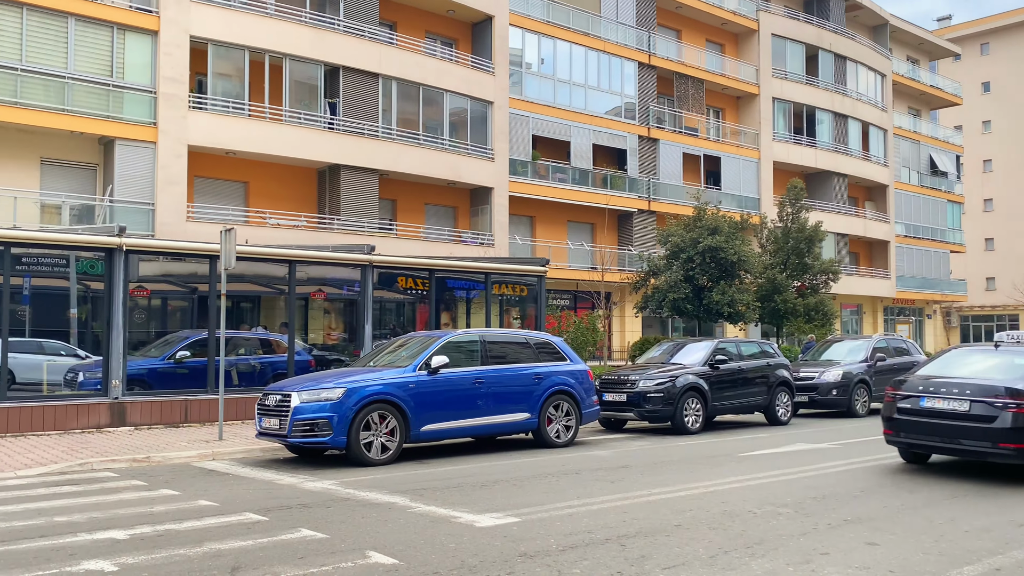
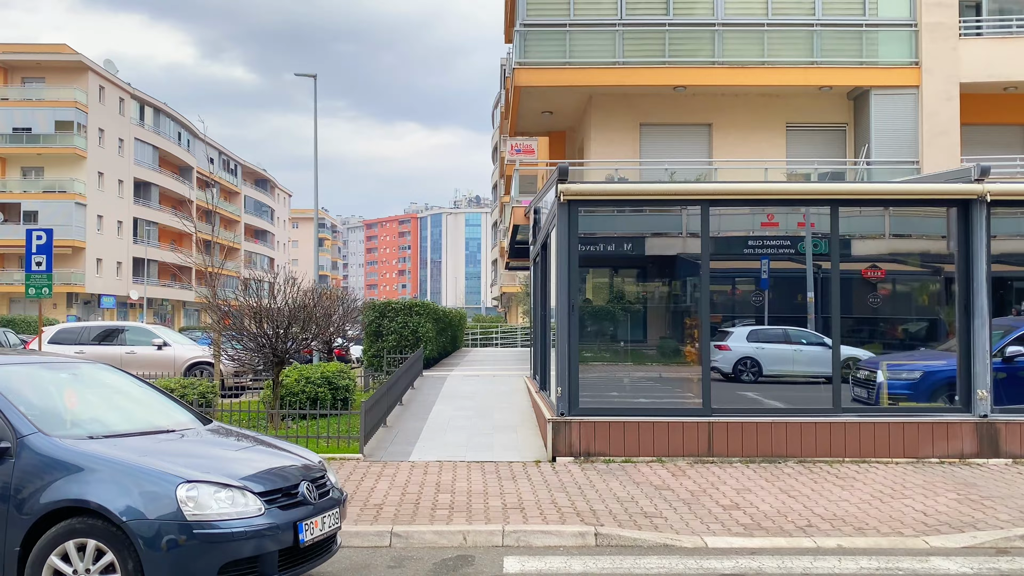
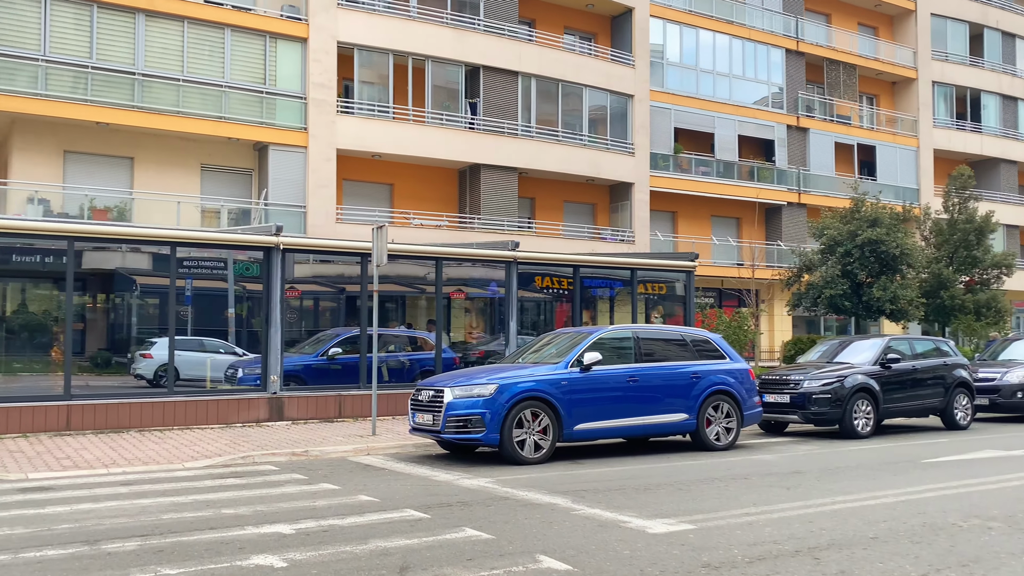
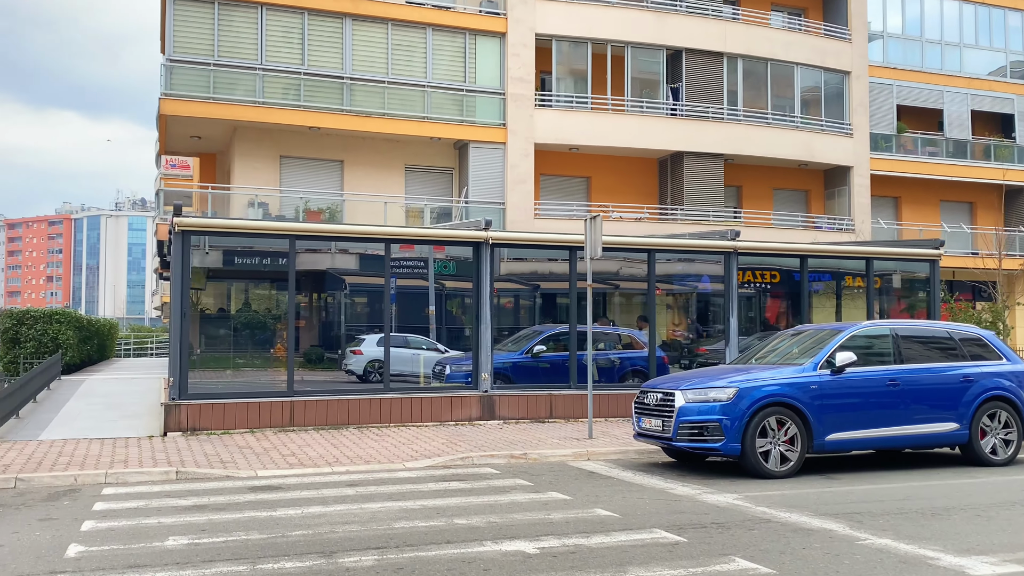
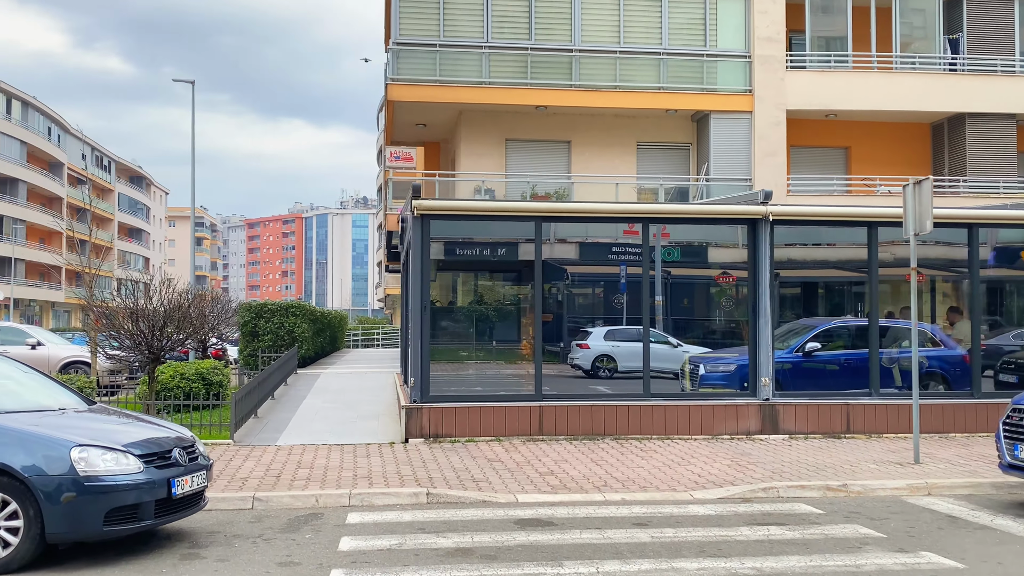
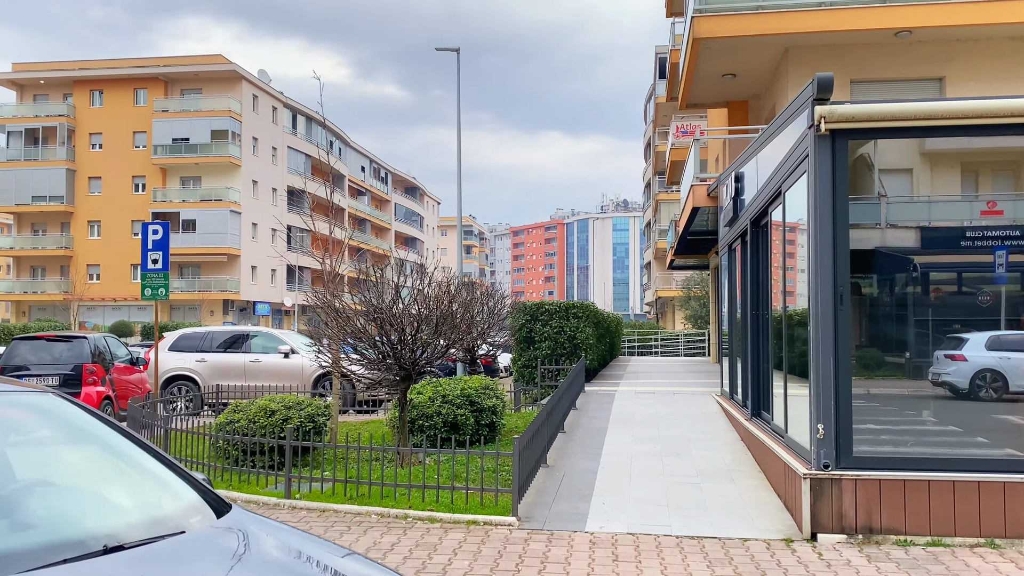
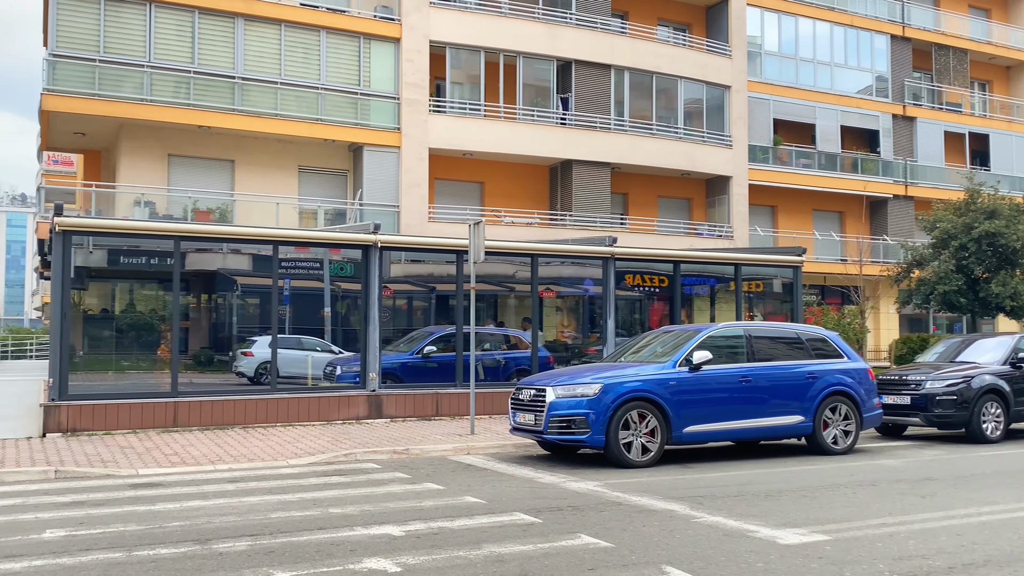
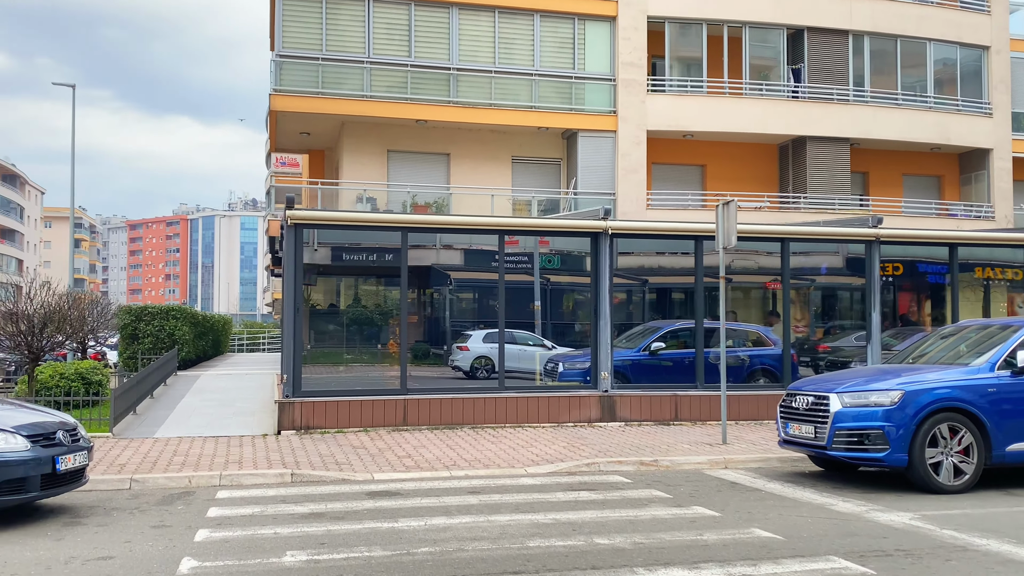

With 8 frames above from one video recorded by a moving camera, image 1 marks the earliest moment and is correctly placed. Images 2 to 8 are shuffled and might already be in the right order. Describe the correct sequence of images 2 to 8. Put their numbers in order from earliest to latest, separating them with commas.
3, 7, 4, 8, 5, 2, 6
